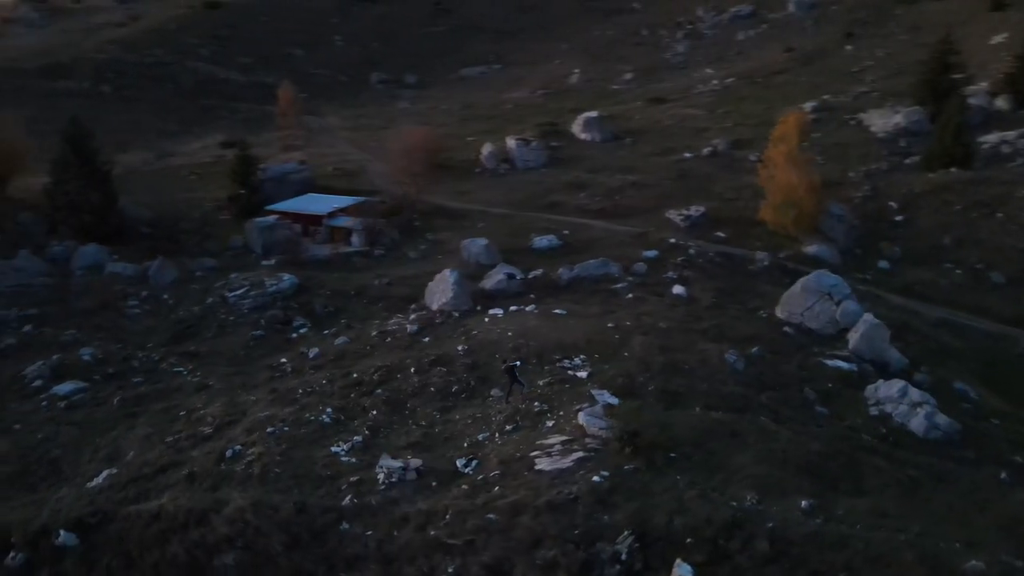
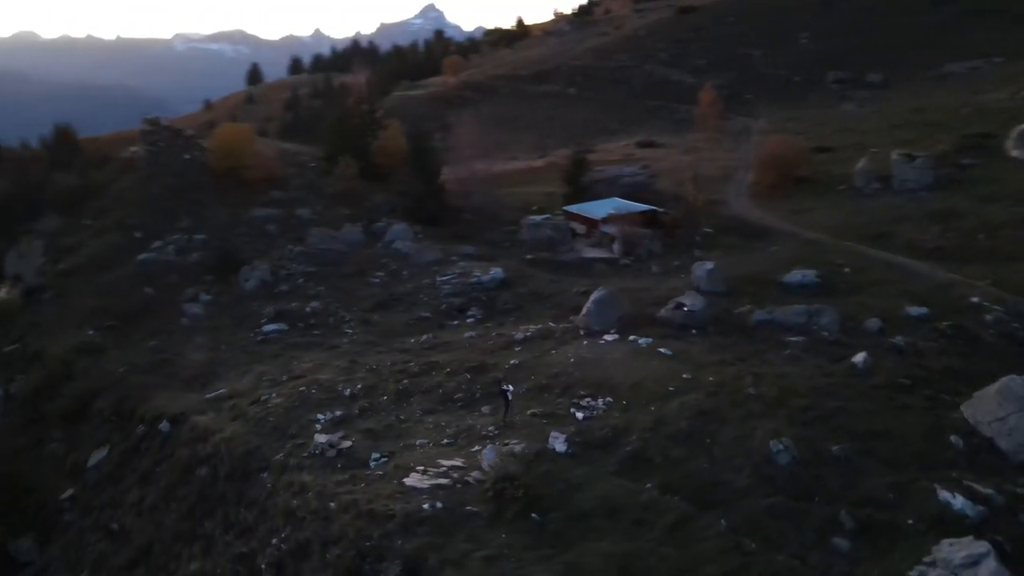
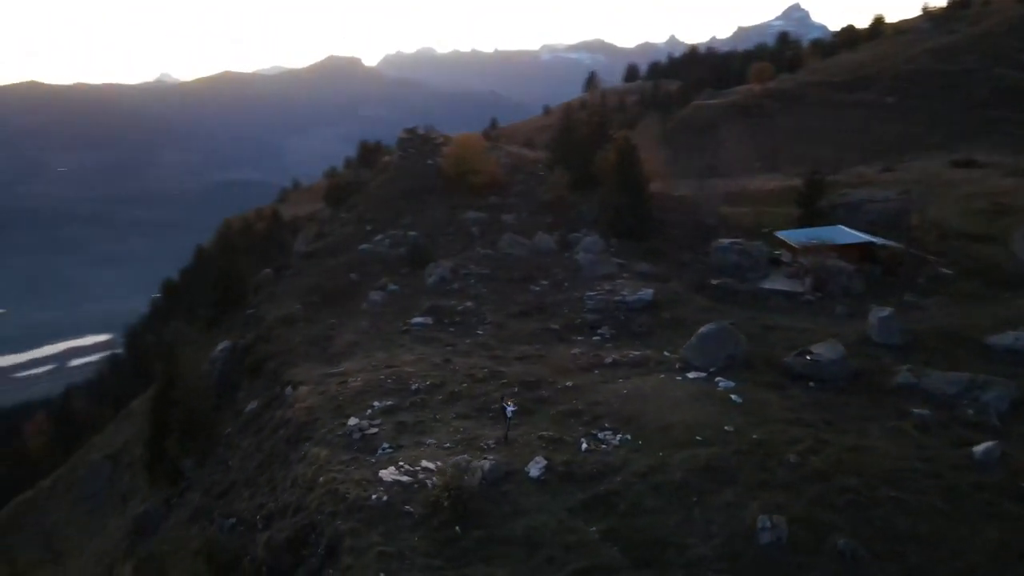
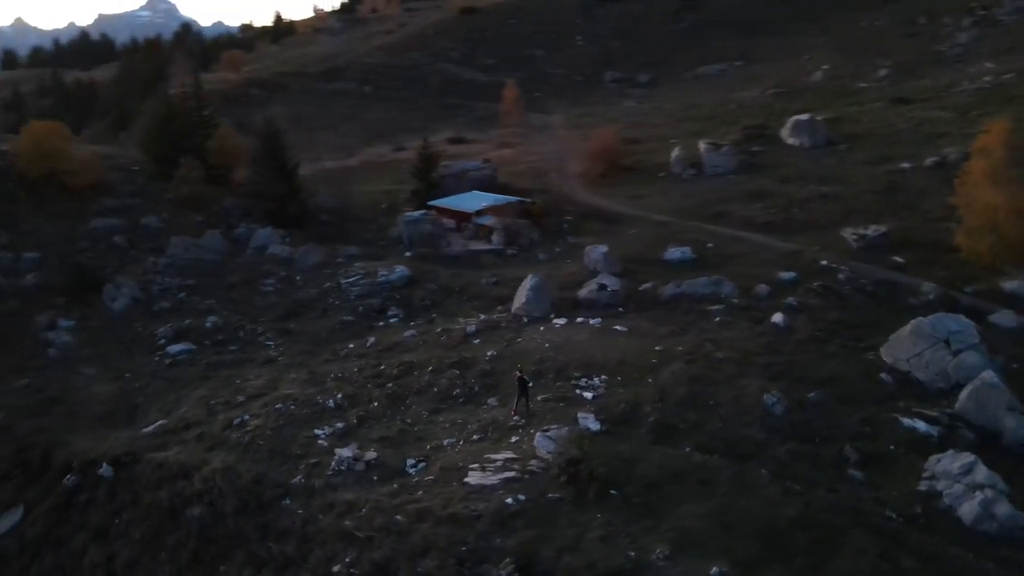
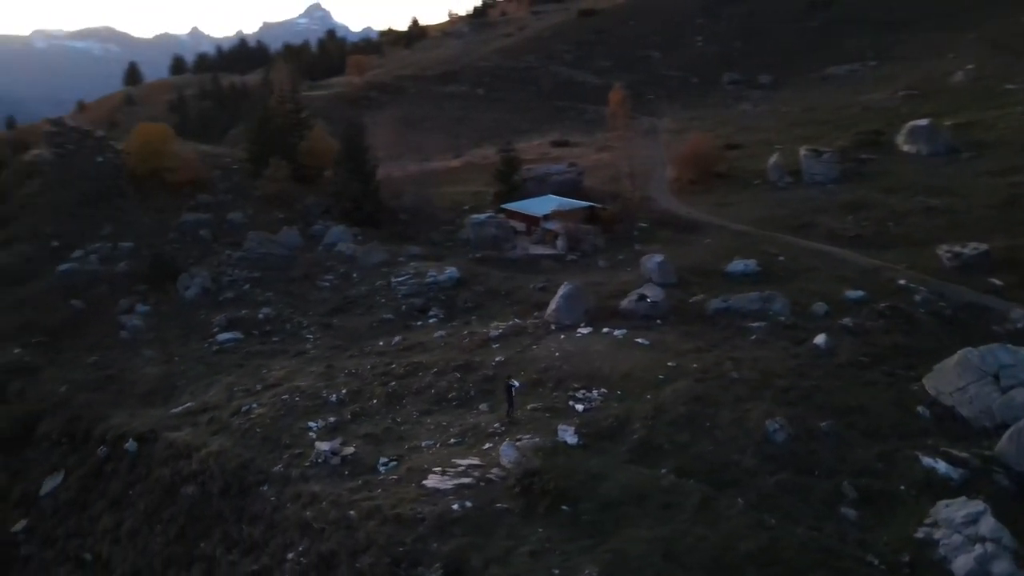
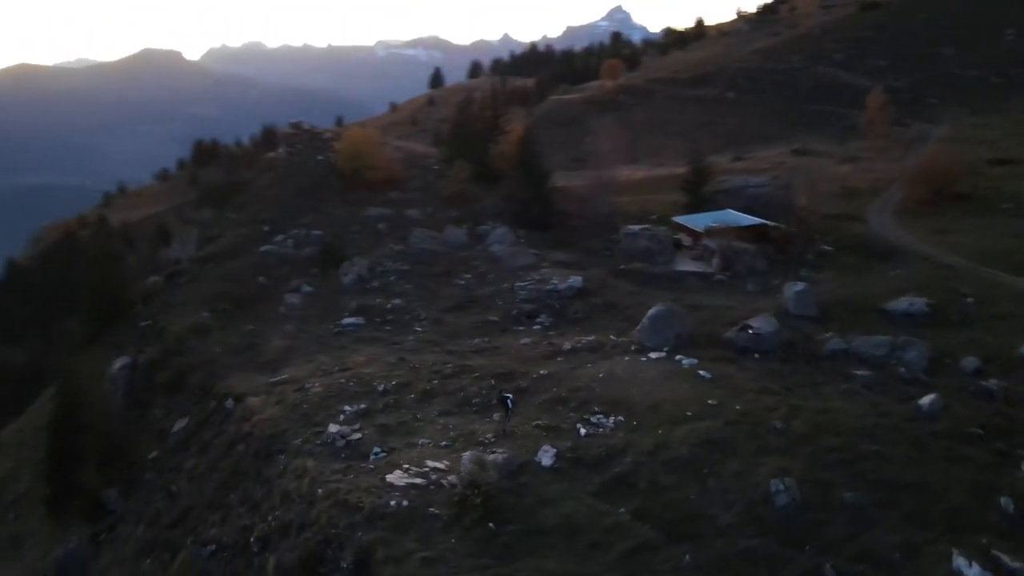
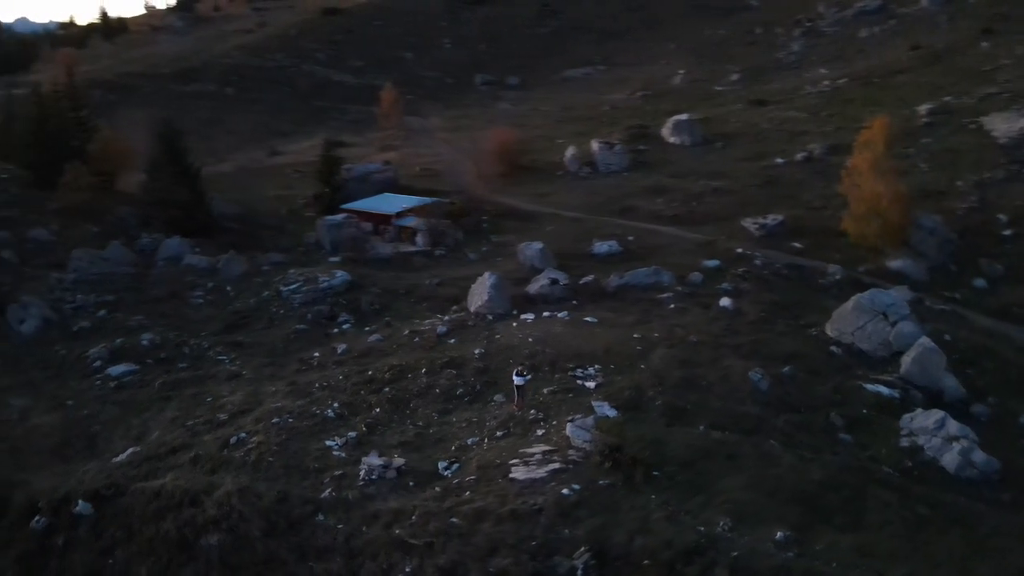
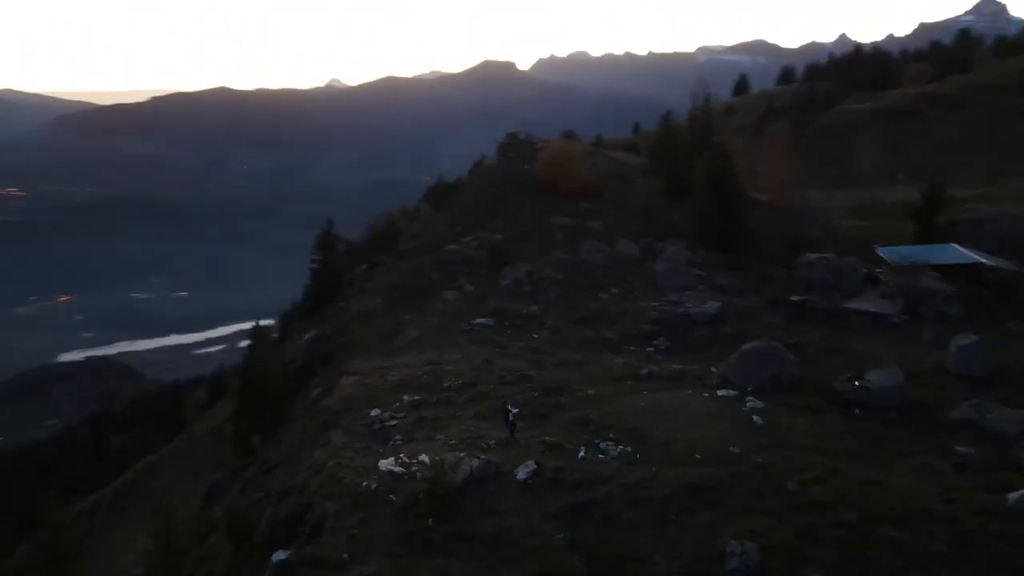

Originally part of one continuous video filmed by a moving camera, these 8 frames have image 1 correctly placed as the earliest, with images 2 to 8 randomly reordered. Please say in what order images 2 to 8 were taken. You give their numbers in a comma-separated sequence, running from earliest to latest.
7, 4, 5, 2, 6, 3, 8
